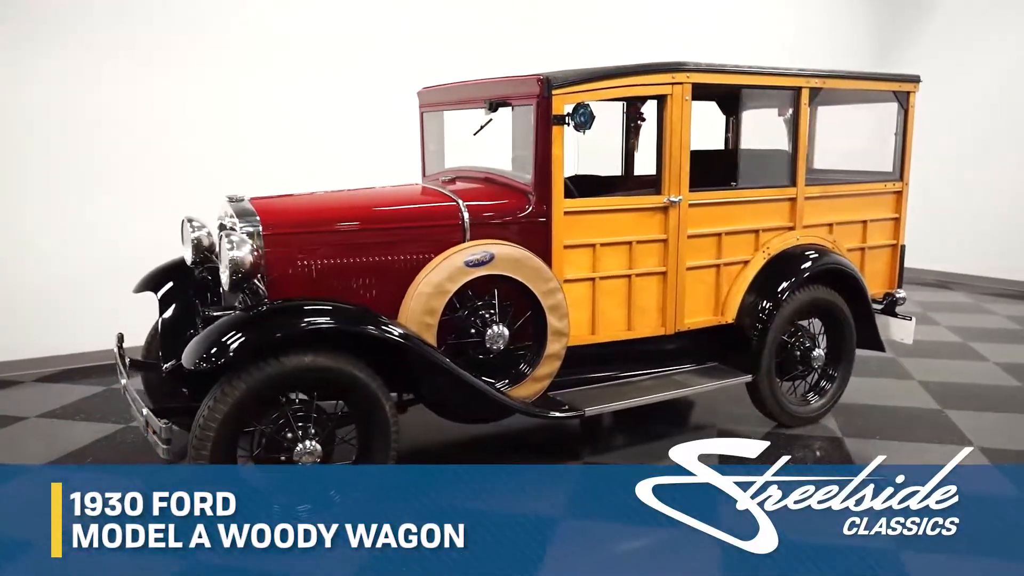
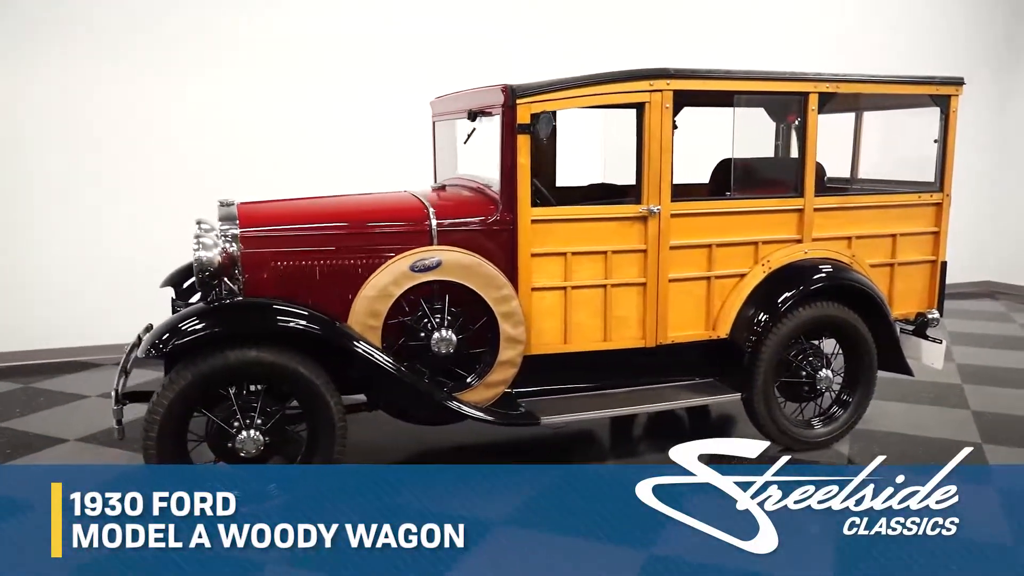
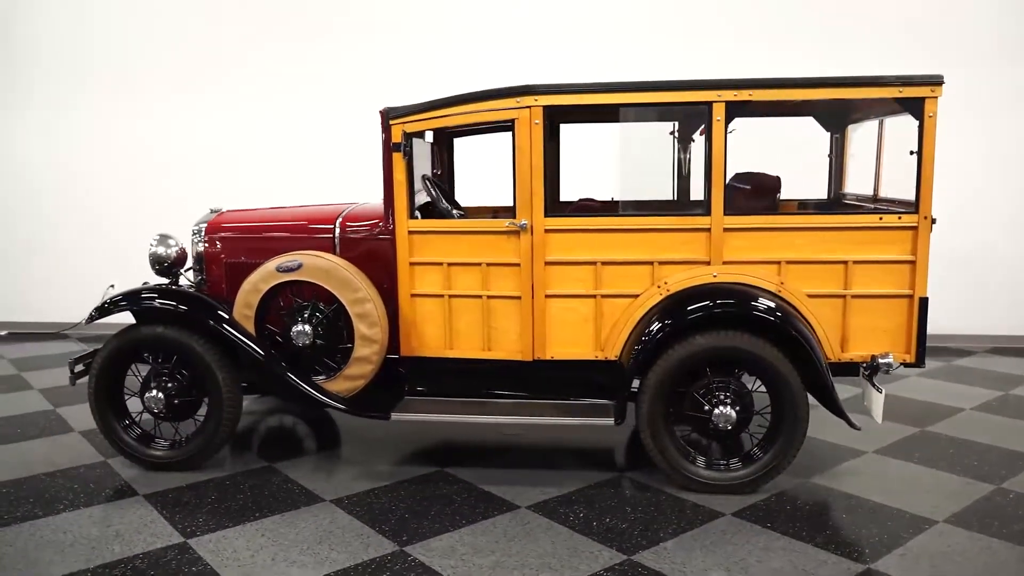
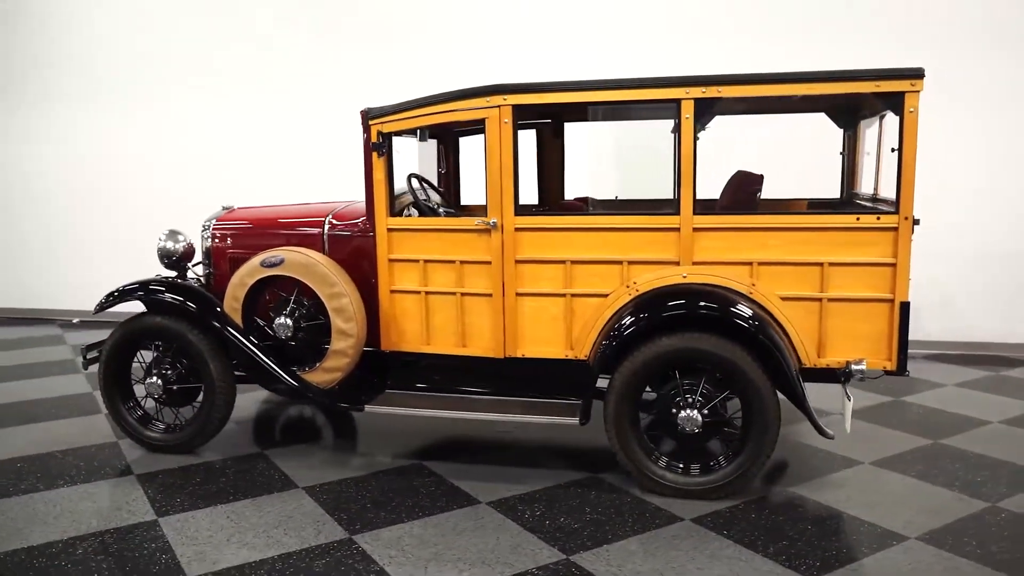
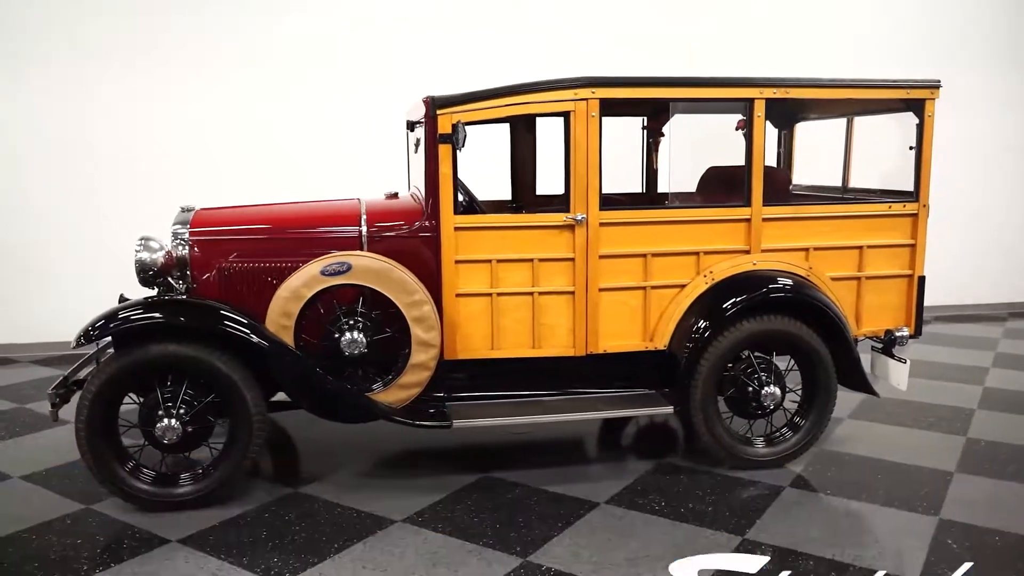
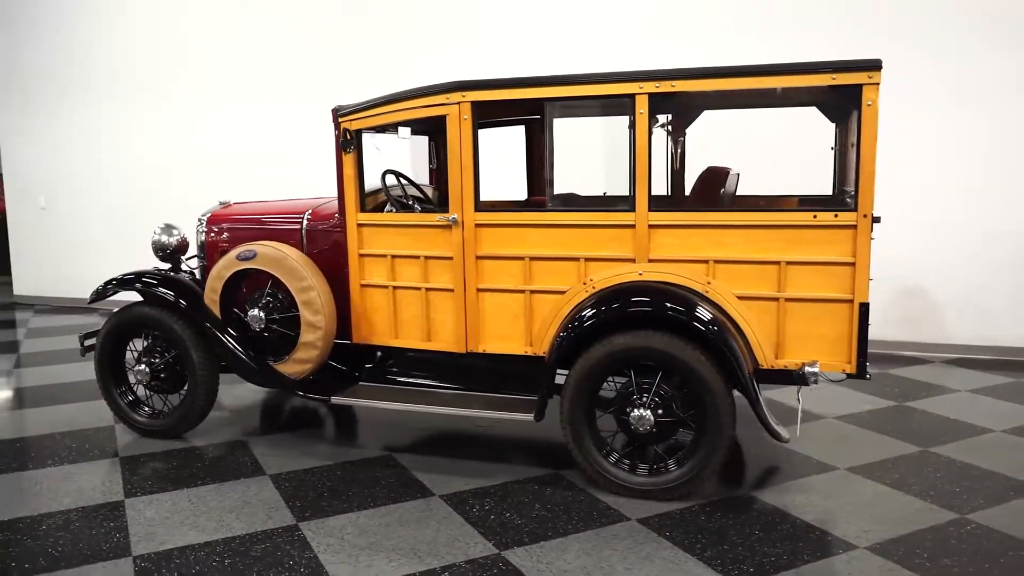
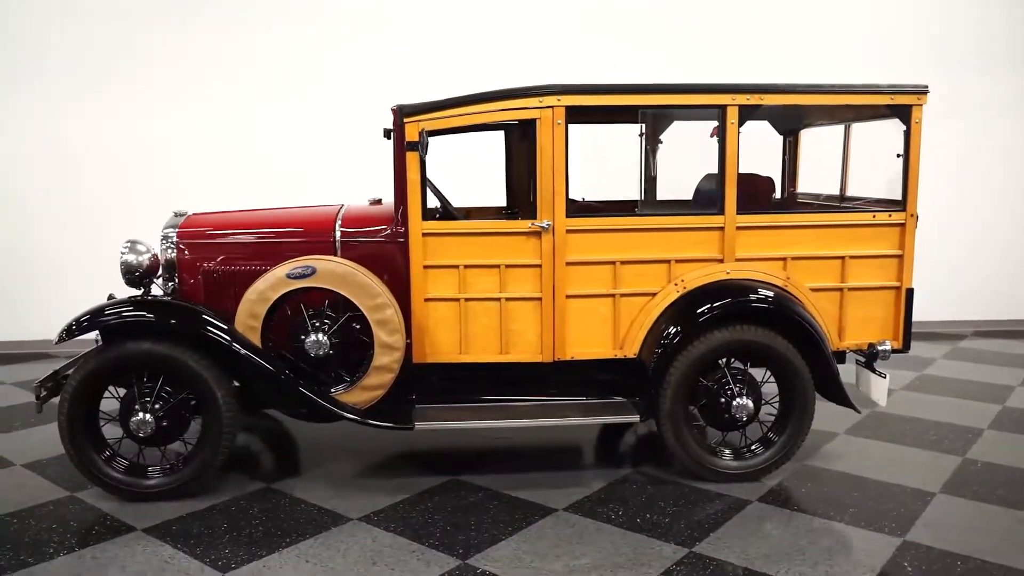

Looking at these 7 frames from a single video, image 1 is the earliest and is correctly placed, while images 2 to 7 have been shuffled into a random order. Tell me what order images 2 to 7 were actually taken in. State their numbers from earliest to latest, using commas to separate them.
2, 5, 7, 3, 4, 6
